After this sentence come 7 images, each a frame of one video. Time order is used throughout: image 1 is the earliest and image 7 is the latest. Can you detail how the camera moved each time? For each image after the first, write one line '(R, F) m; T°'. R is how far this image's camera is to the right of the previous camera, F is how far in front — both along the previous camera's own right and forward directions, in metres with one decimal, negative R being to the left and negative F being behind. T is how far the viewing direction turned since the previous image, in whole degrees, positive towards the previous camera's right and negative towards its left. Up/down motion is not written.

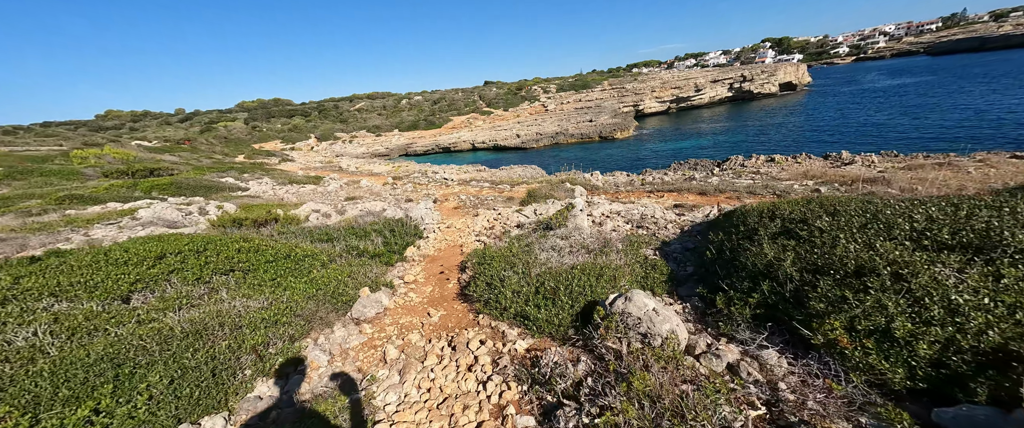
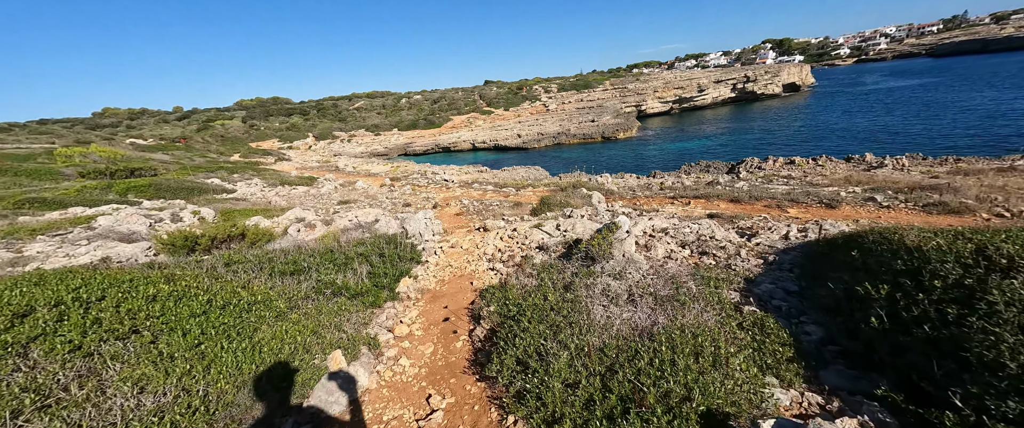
(-0.4, +1.8) m; 0°
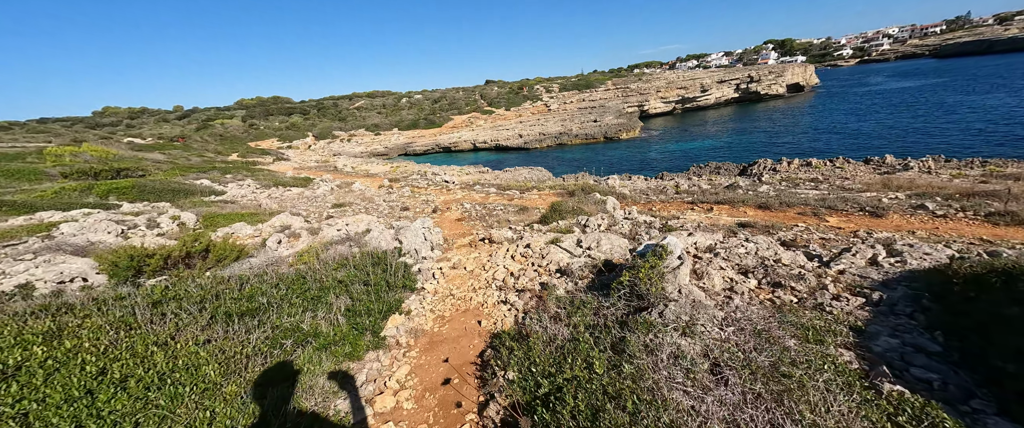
(-0.2, +1.3) m; 0°
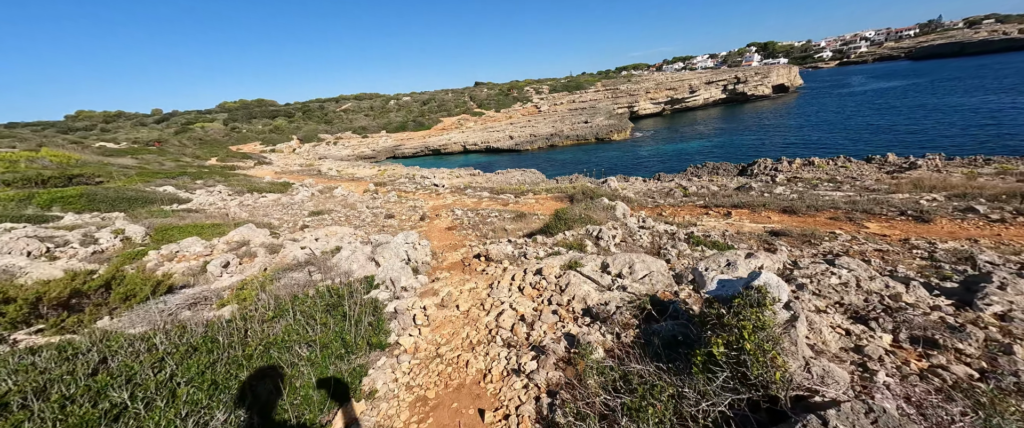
(-0.2, +1.6) m; +2°
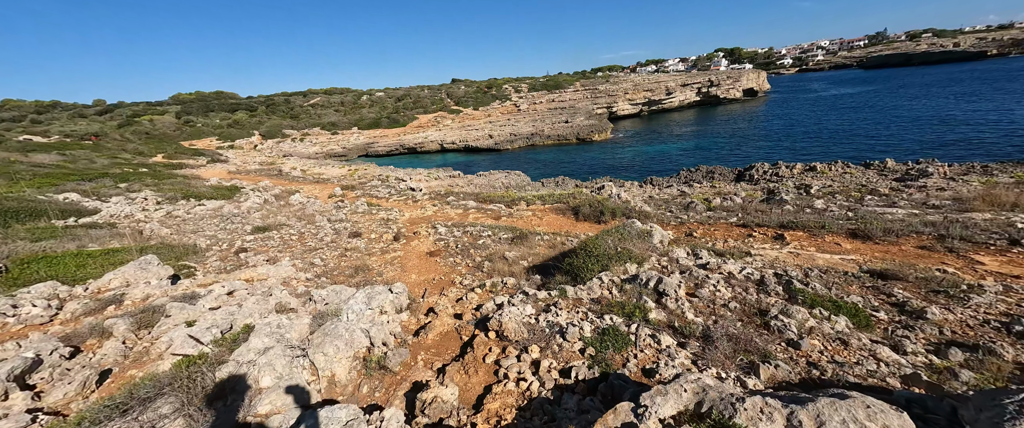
(-0.7, +3.1) m; +4°
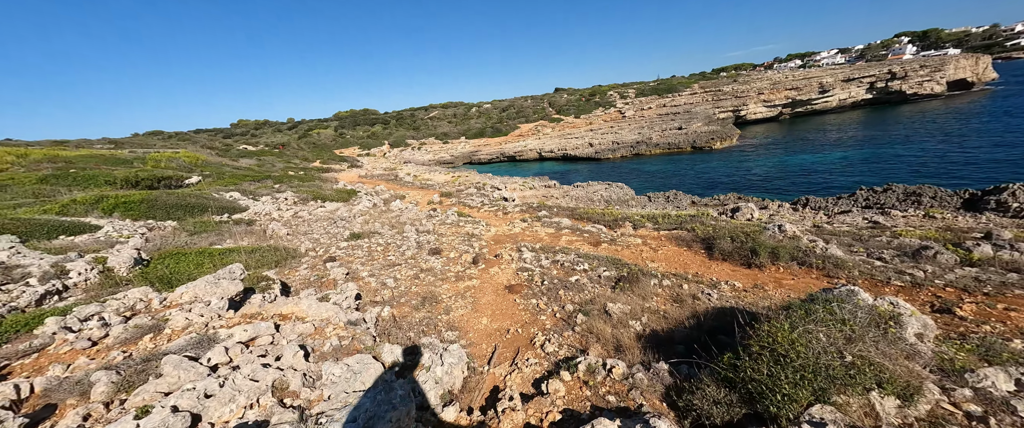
(-0.2, +2.8) m; -17°
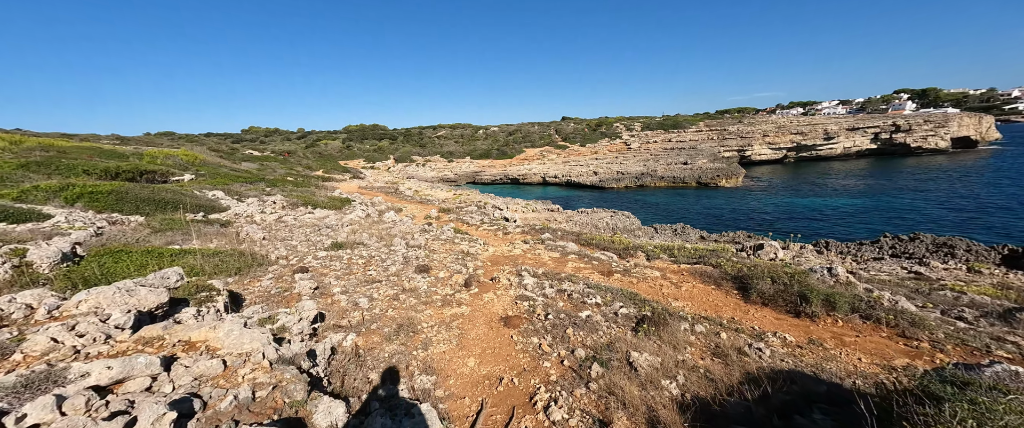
(-0.1, +1.7) m; 0°
